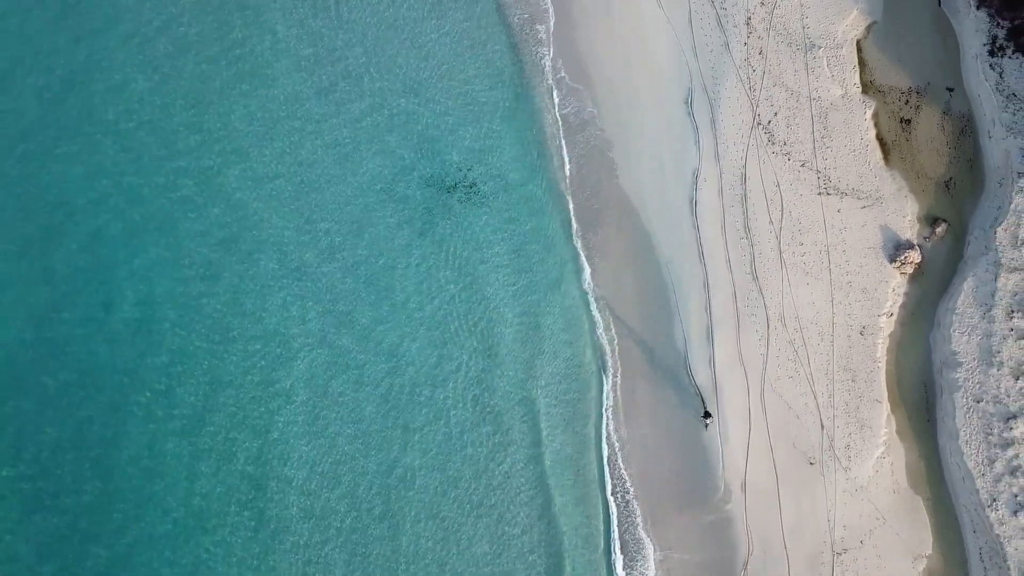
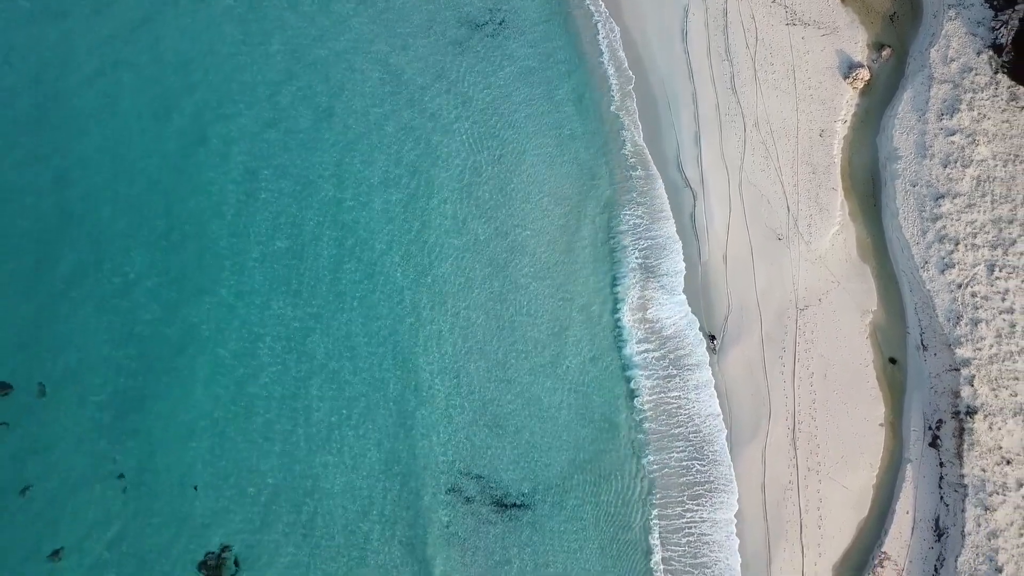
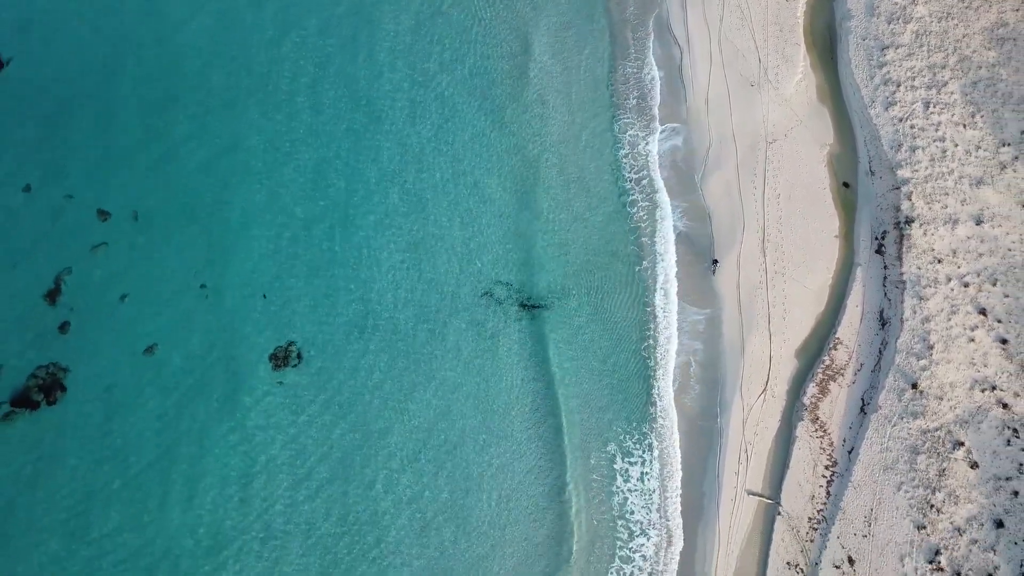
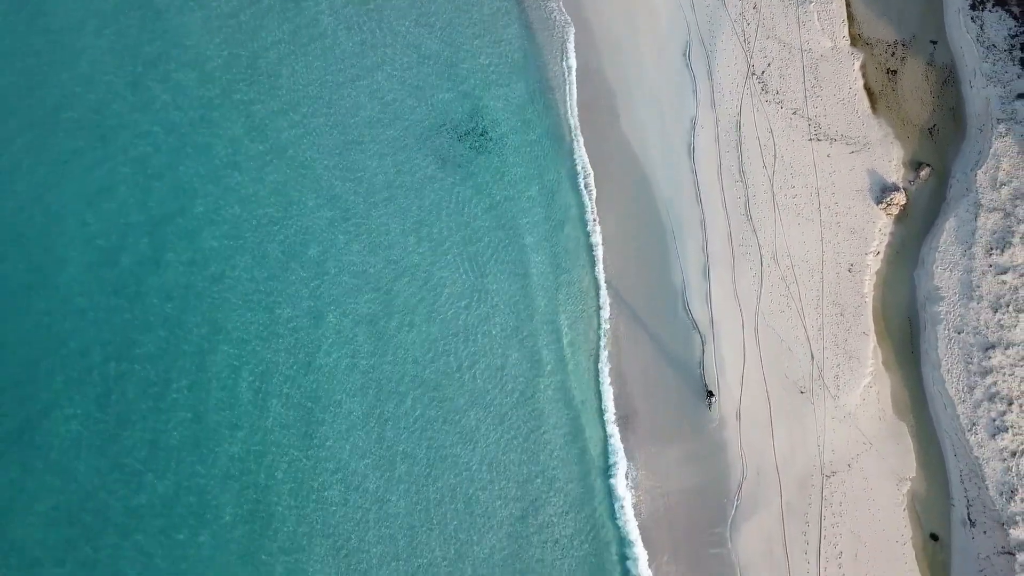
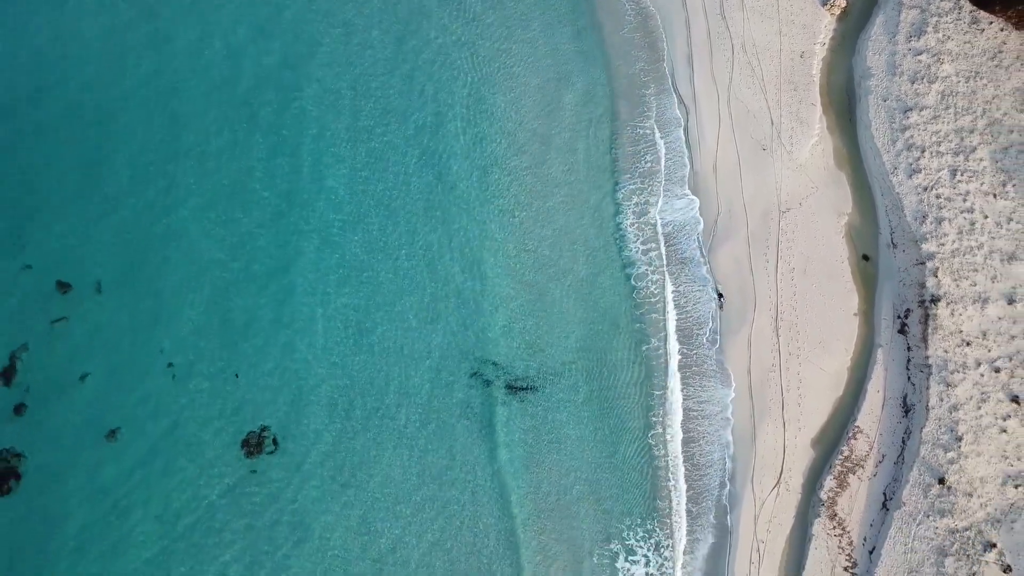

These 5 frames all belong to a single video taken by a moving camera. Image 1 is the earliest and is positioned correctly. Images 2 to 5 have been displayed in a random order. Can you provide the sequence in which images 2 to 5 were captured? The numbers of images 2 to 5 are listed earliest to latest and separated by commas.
4, 2, 5, 3
